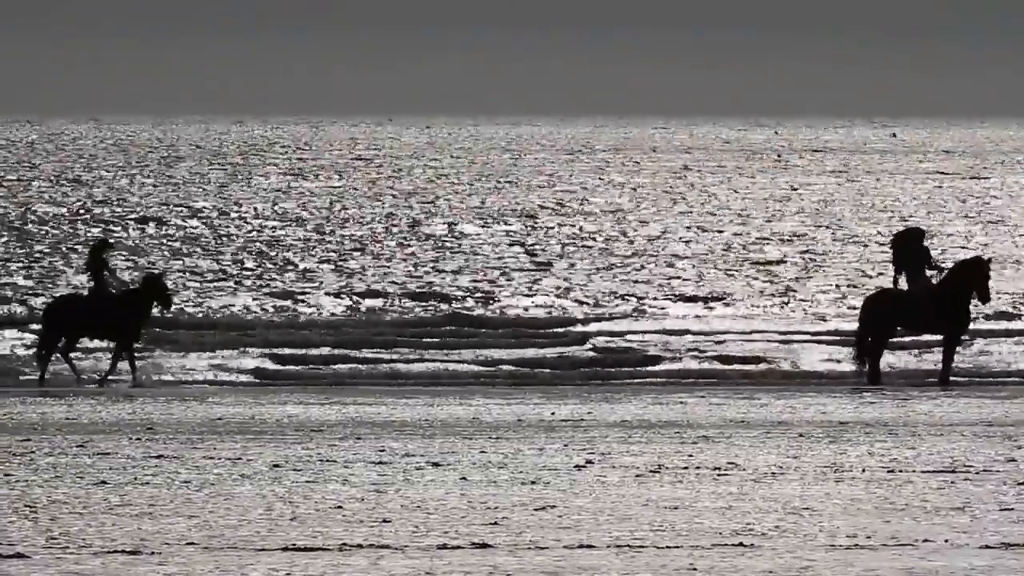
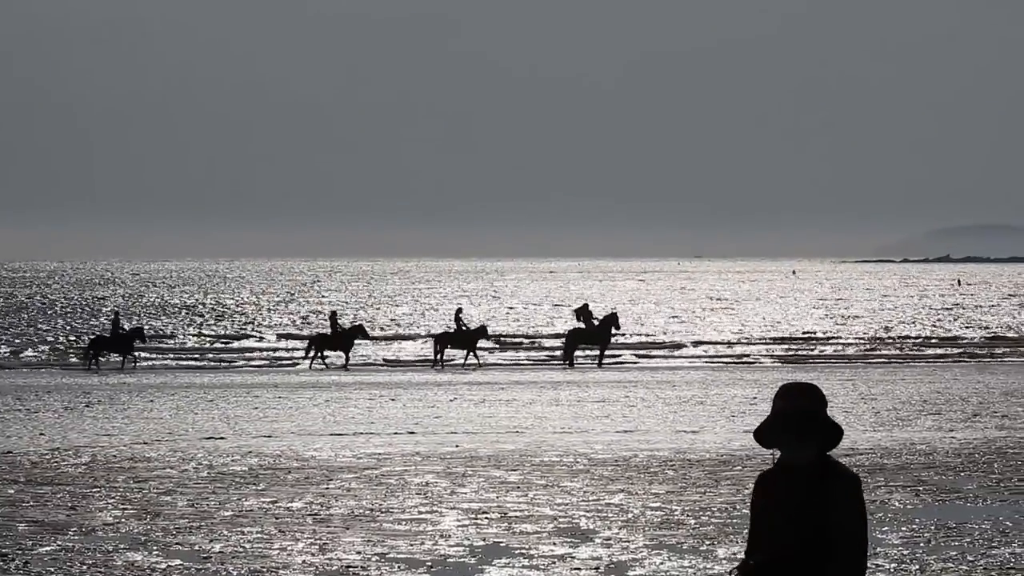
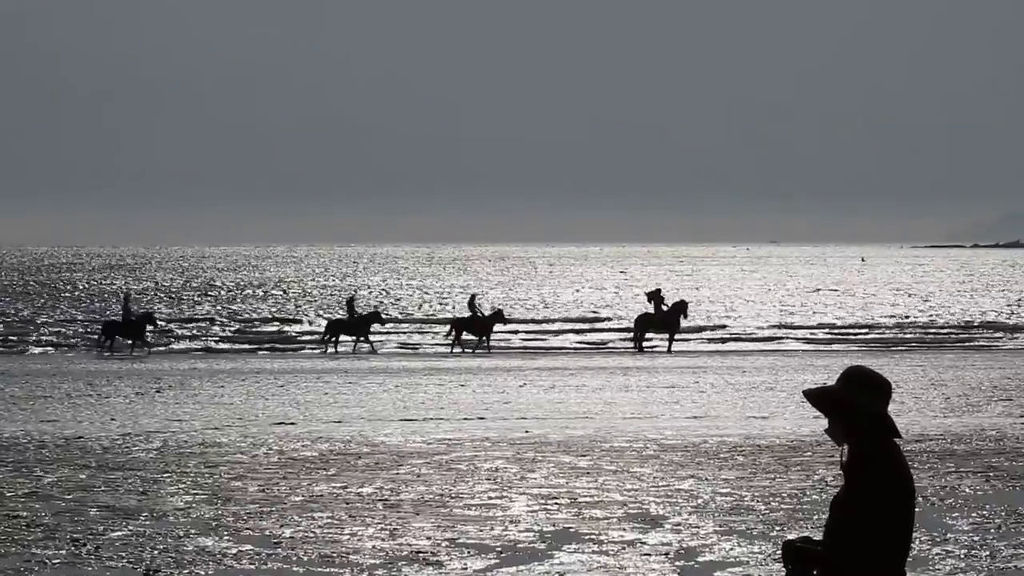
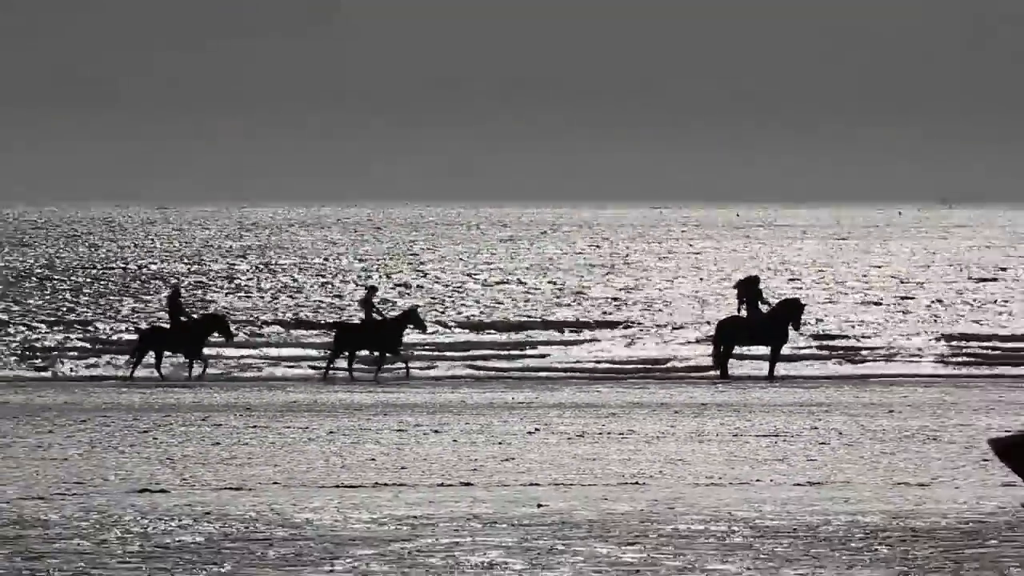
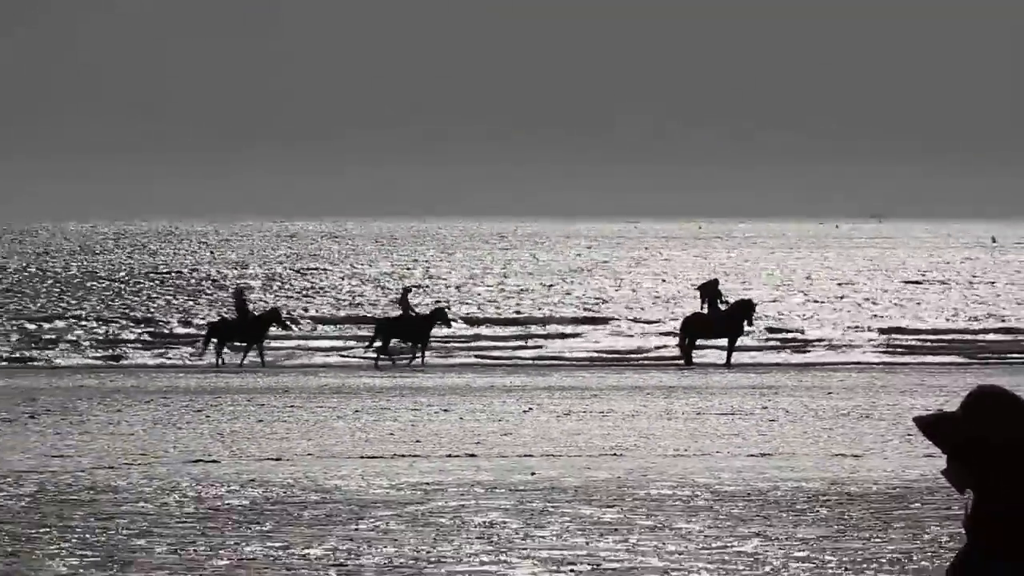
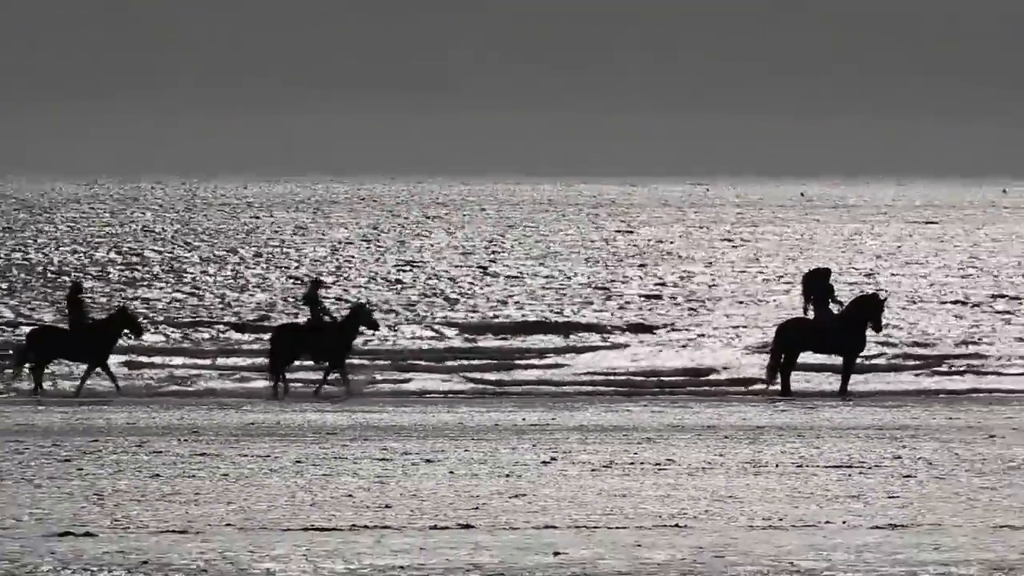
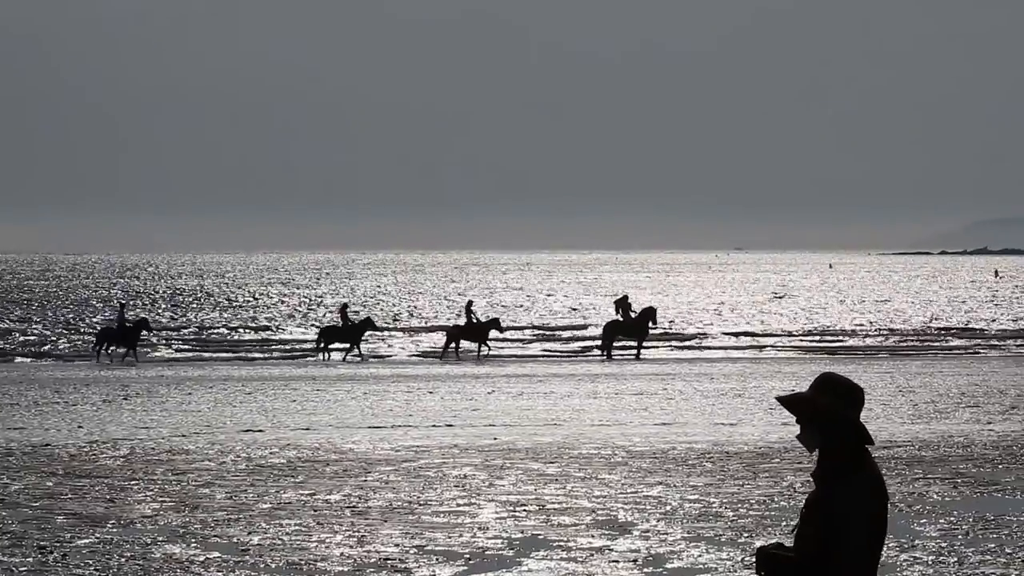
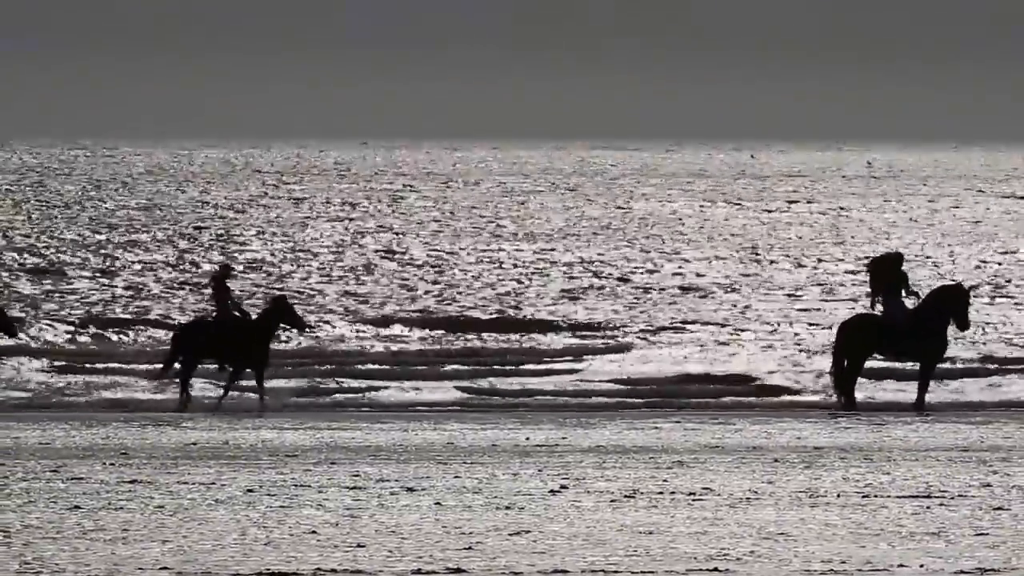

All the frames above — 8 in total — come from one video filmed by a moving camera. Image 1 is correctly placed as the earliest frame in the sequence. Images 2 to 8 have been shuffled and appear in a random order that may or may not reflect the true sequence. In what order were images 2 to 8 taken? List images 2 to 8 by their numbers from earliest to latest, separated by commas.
8, 6, 4, 5, 3, 7, 2
